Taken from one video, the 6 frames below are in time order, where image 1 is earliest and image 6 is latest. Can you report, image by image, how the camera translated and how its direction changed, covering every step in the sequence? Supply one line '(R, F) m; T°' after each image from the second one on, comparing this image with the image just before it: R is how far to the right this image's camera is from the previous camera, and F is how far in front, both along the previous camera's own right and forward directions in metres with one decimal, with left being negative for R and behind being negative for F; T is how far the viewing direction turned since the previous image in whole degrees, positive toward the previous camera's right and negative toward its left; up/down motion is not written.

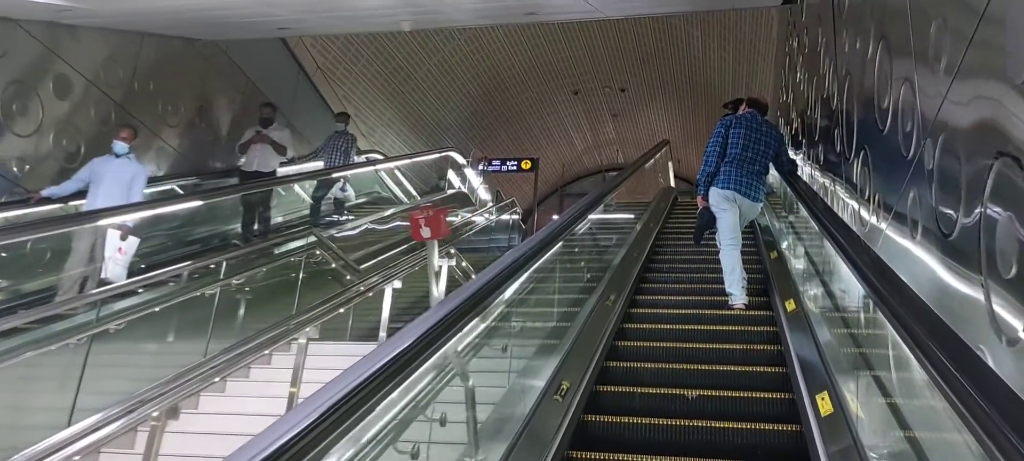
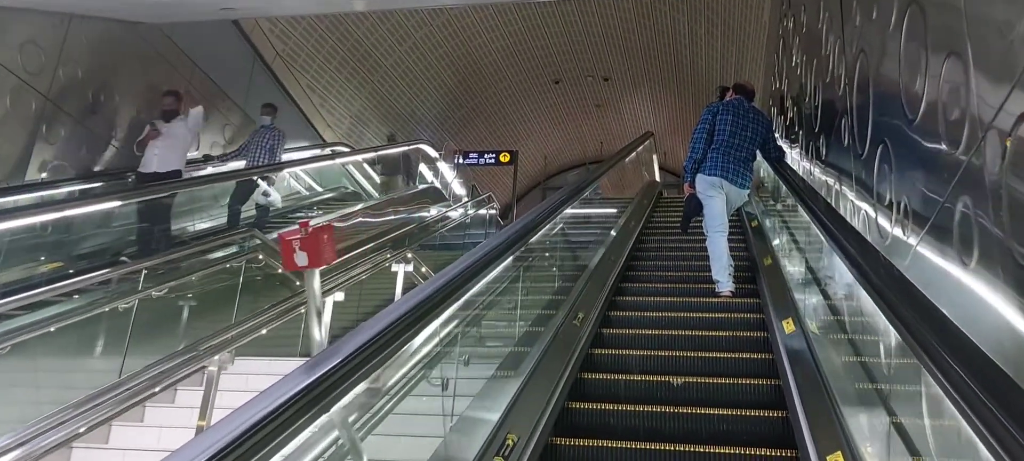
(+0.1, +0.4) m; +1°
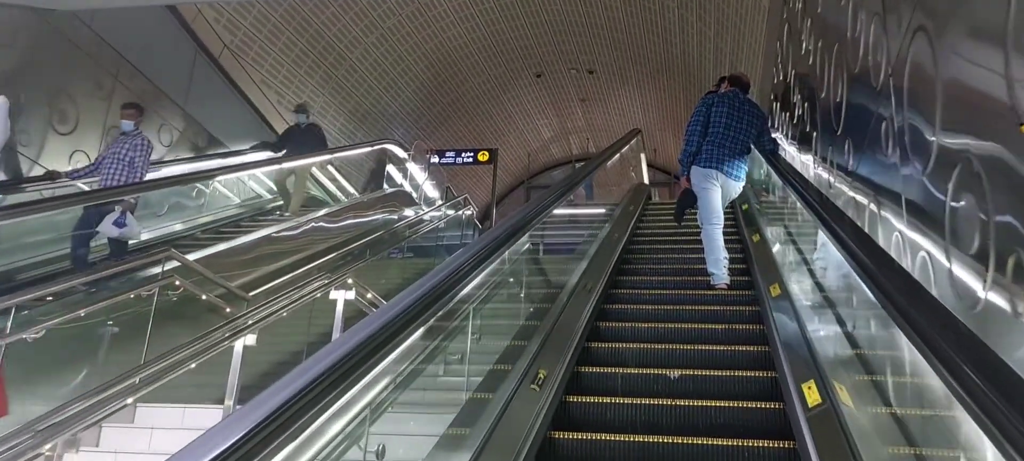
(+0.2, +0.6) m; +1°
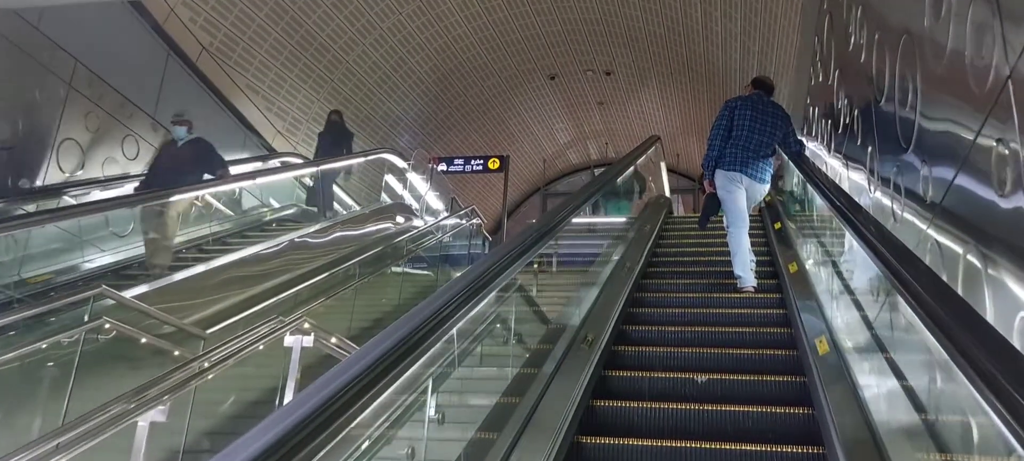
(+0.2, +0.6) m; -2°
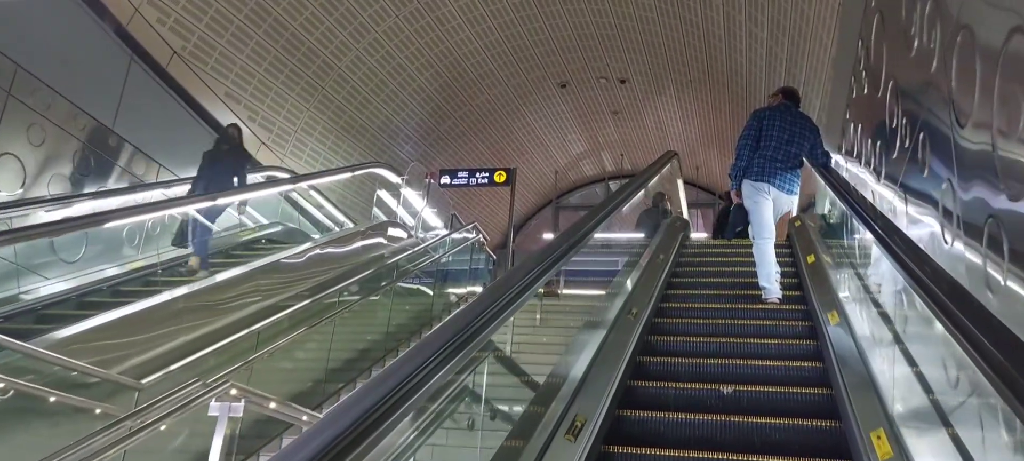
(+0.1, +0.5) m; -2°
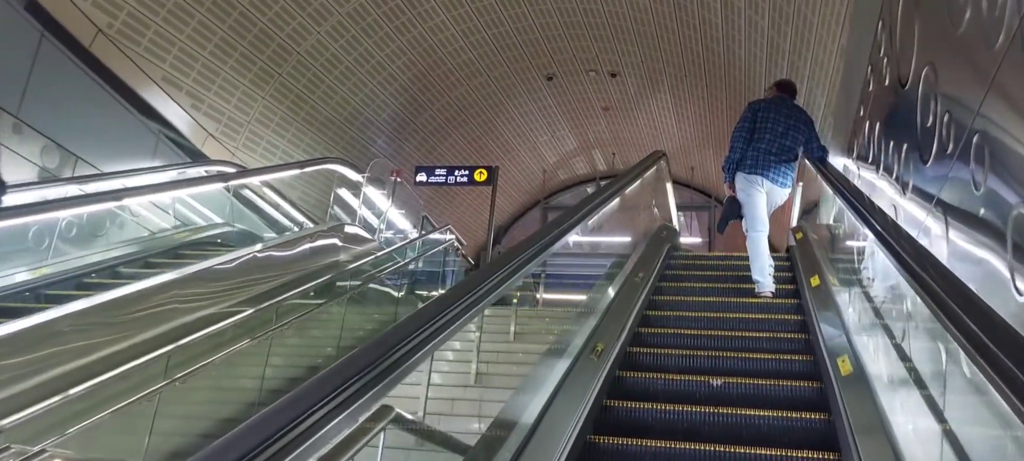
(+0.2, +0.5) m; 0°
